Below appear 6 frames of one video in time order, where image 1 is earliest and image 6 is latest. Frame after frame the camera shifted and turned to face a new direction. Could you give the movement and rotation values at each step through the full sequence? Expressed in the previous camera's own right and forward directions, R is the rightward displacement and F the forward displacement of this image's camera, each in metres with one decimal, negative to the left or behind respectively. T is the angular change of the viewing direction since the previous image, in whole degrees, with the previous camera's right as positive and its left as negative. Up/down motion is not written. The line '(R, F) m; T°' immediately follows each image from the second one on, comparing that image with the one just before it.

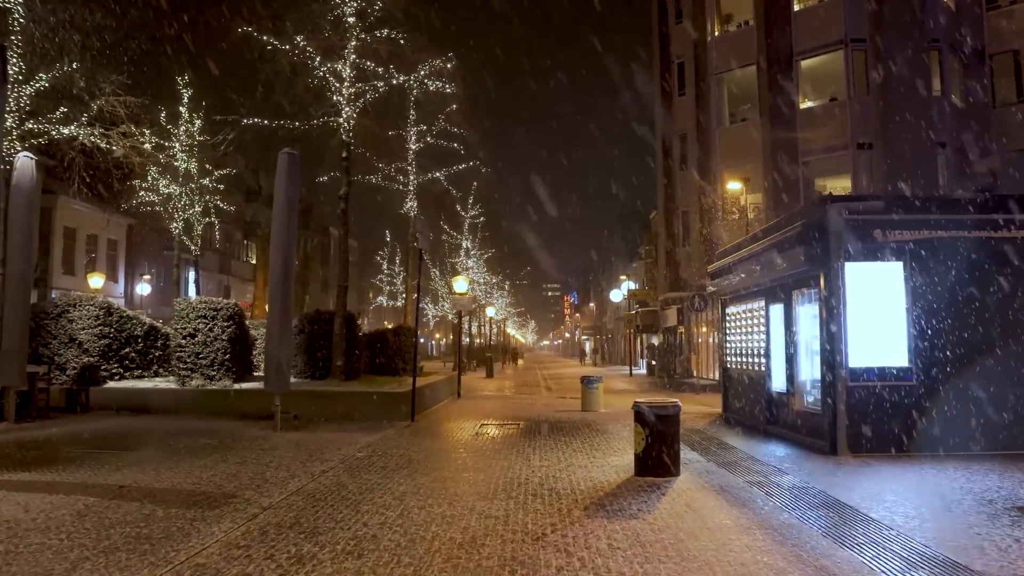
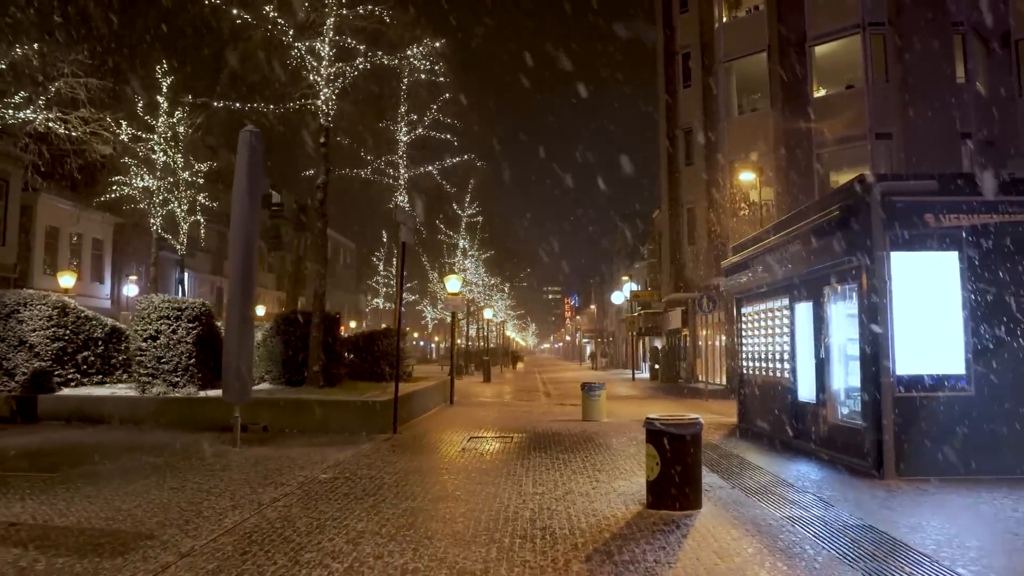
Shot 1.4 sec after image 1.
(+0.1, +1.5) m; 0°
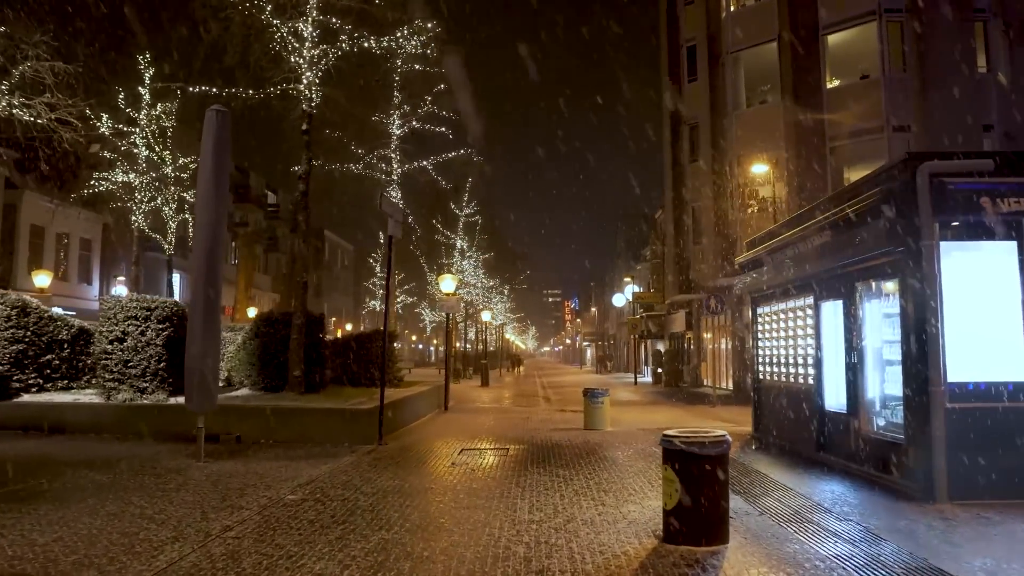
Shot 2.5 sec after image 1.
(+0.1, +1.2) m; 0°
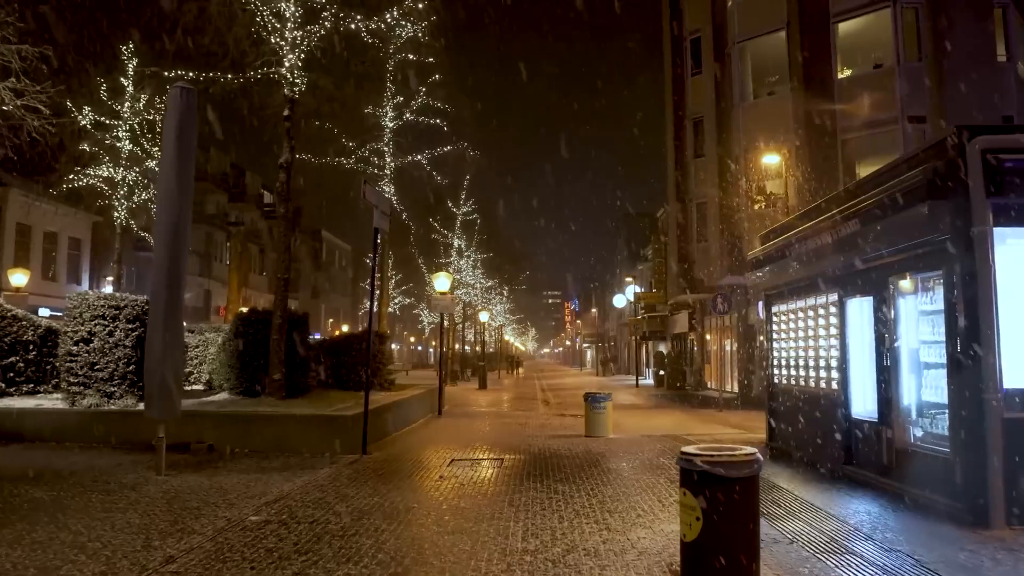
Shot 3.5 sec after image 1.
(+0.1, +1.0) m; 0°
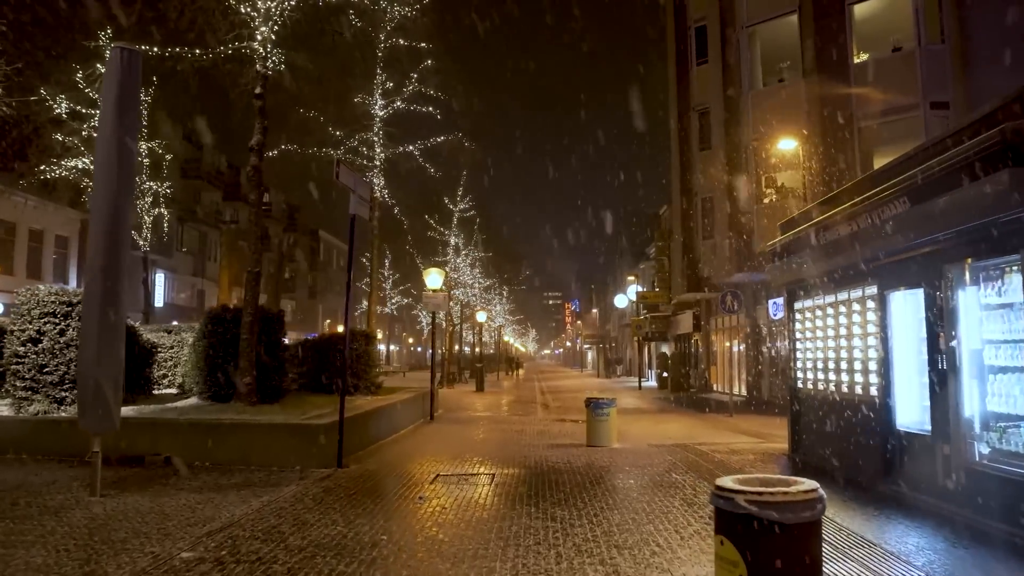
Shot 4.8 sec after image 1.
(+0.1, +1.3) m; 0°
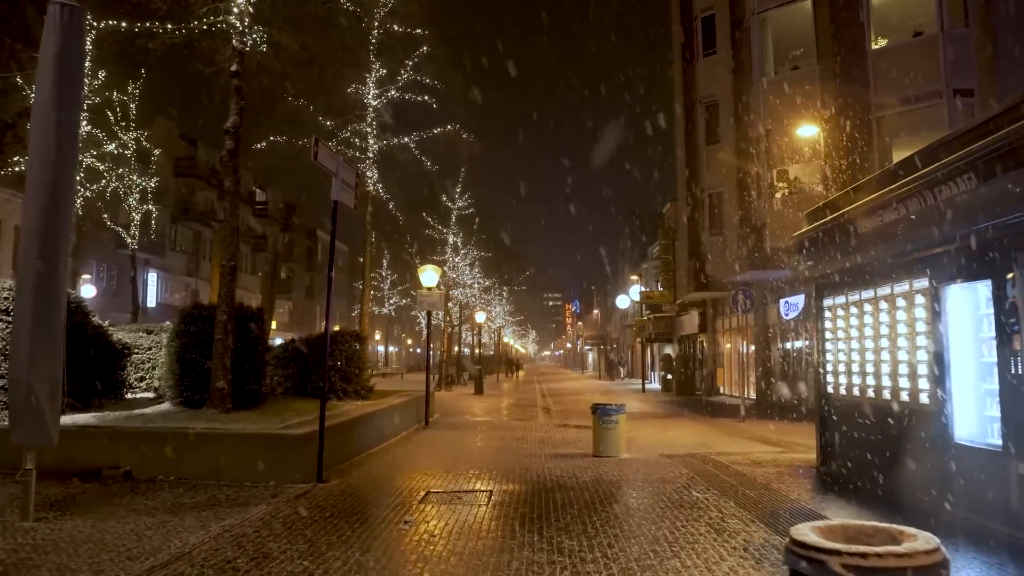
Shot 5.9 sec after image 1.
(0.0, +1.1) m; 0°
